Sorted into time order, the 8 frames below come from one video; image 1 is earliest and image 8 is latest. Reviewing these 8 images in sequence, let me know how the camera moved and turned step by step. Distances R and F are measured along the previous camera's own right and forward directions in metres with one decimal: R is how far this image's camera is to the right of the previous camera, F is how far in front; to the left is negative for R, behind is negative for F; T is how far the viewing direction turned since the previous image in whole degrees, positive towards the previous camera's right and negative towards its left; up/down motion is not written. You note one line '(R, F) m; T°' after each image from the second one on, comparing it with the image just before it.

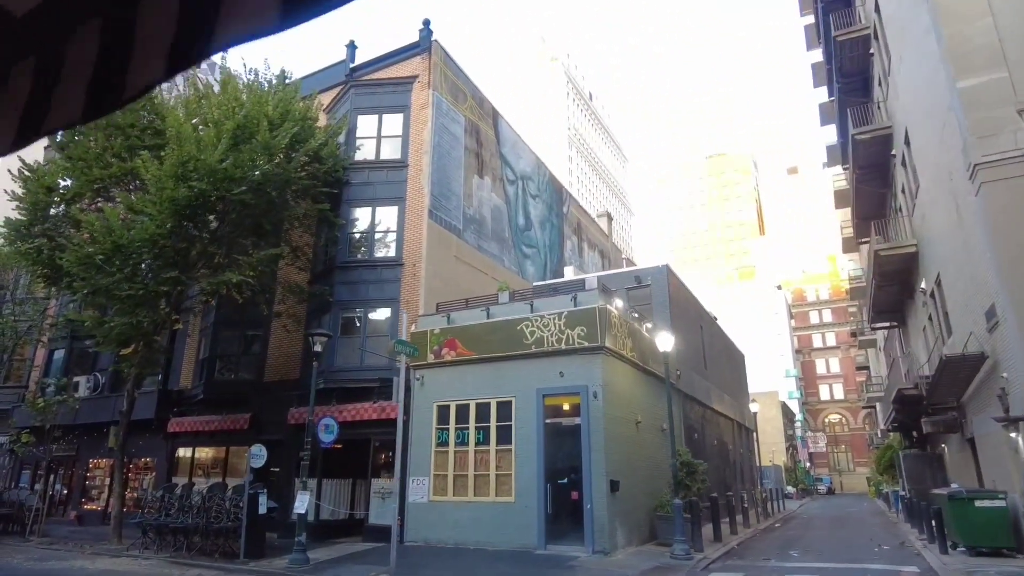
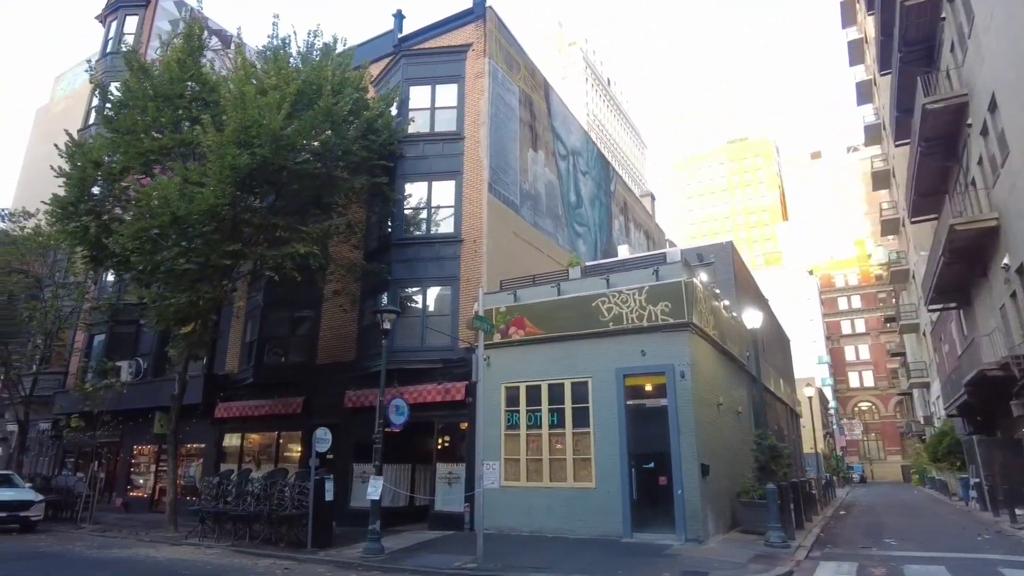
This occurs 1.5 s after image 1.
(-1.6, +0.9) m; -1°
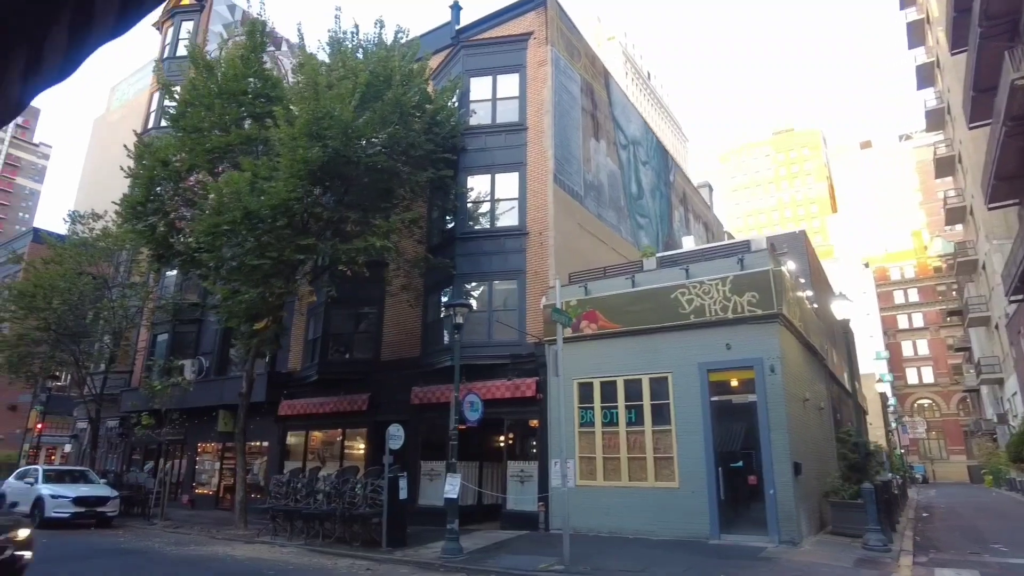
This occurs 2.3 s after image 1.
(-0.9, +0.5) m; -3°
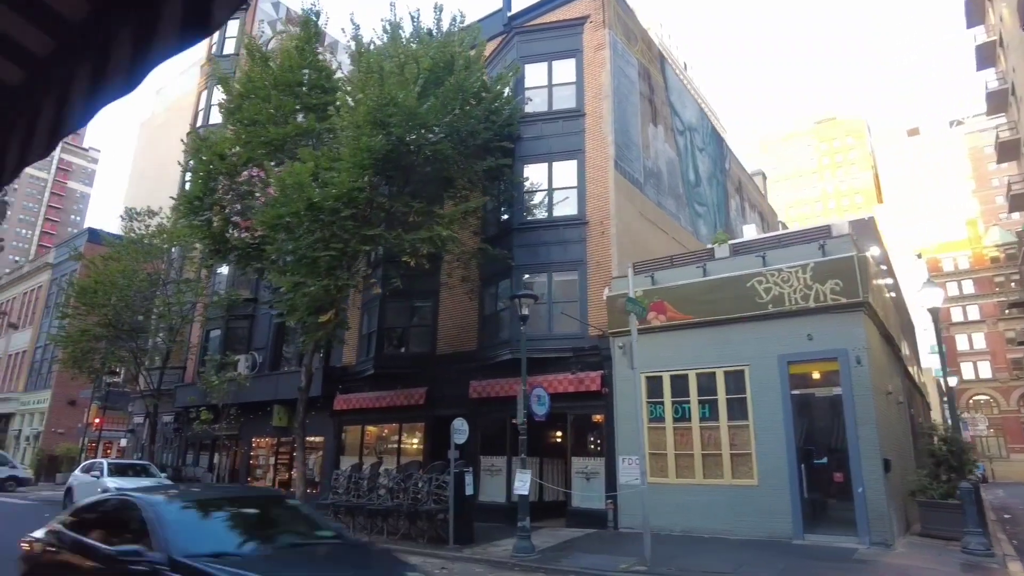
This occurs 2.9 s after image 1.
(-0.8, +0.5) m; -3°
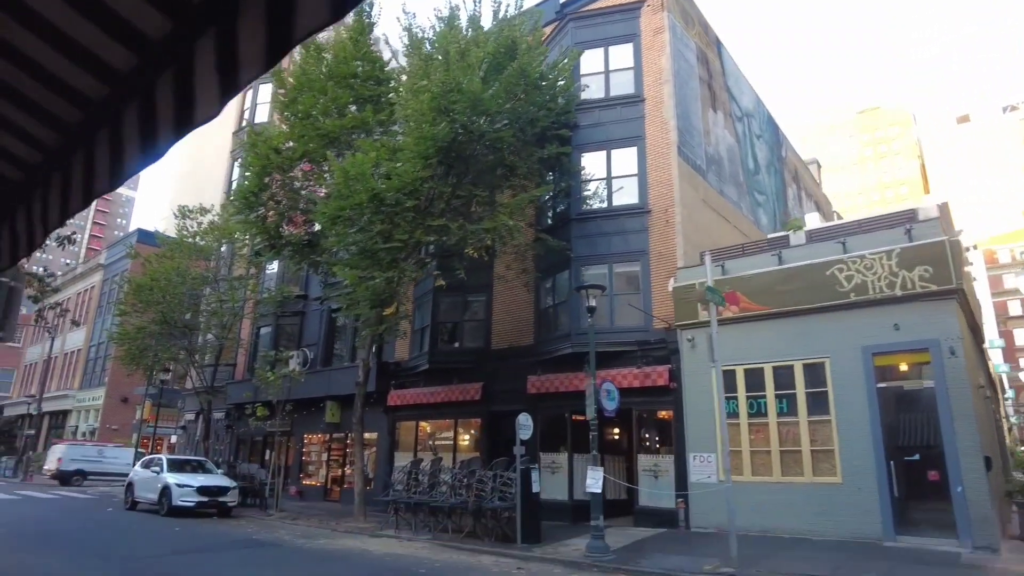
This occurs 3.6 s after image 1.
(-0.8, +0.4) m; -3°
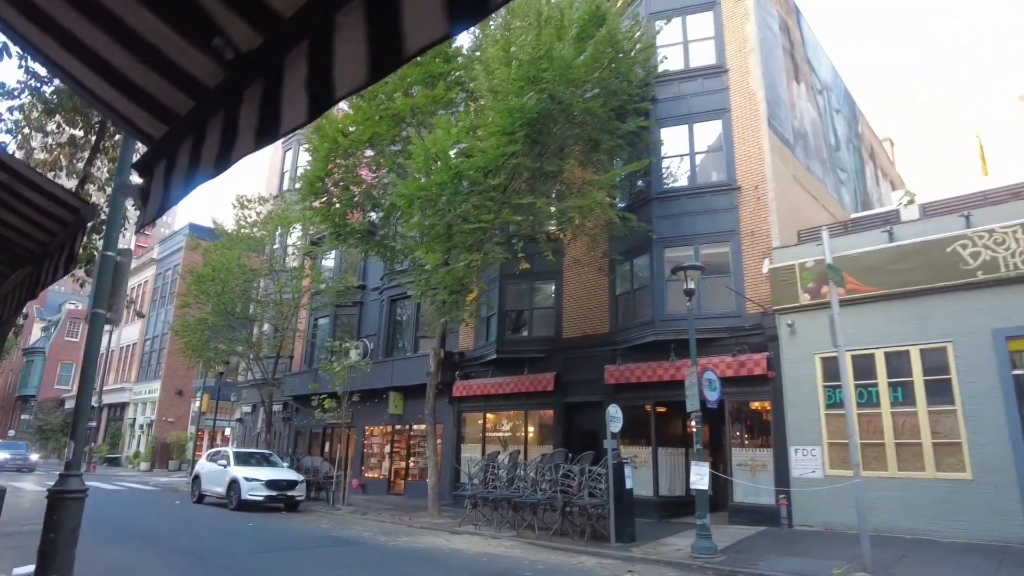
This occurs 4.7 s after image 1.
(-1.2, +0.8) m; -3°
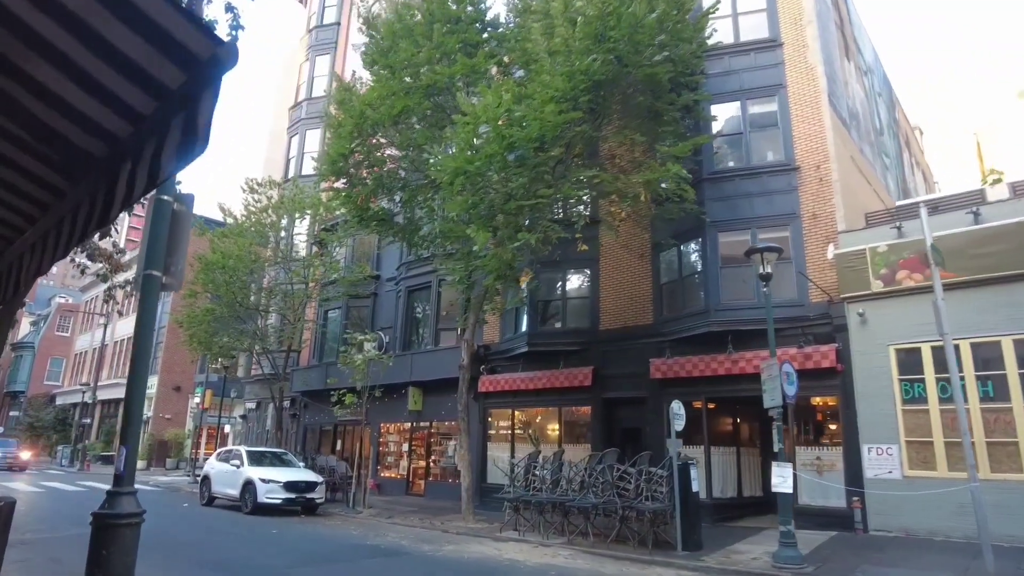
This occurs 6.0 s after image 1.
(-1.2, +1.2) m; +1°
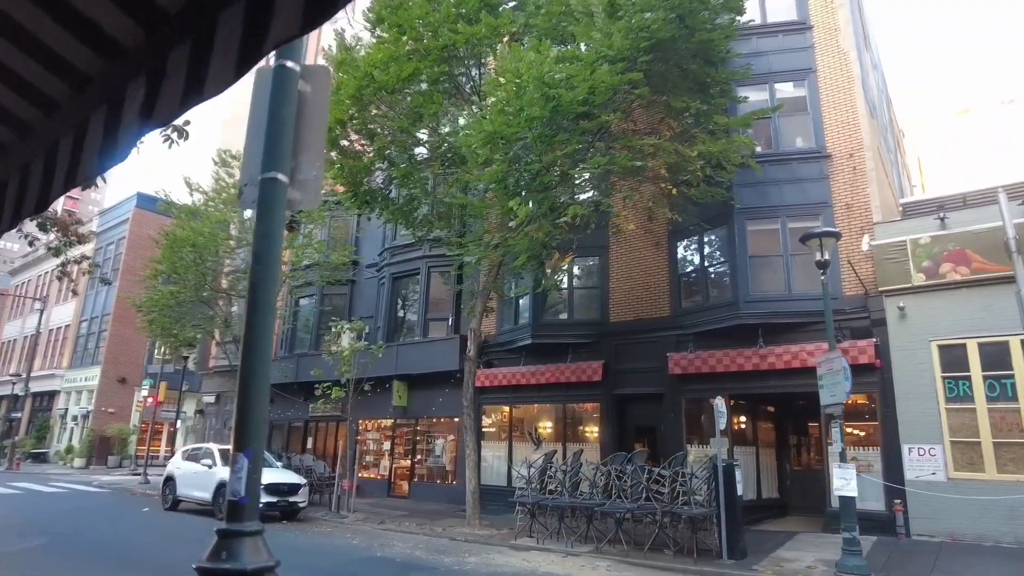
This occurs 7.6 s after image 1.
(-1.5, +1.3) m; +5°
